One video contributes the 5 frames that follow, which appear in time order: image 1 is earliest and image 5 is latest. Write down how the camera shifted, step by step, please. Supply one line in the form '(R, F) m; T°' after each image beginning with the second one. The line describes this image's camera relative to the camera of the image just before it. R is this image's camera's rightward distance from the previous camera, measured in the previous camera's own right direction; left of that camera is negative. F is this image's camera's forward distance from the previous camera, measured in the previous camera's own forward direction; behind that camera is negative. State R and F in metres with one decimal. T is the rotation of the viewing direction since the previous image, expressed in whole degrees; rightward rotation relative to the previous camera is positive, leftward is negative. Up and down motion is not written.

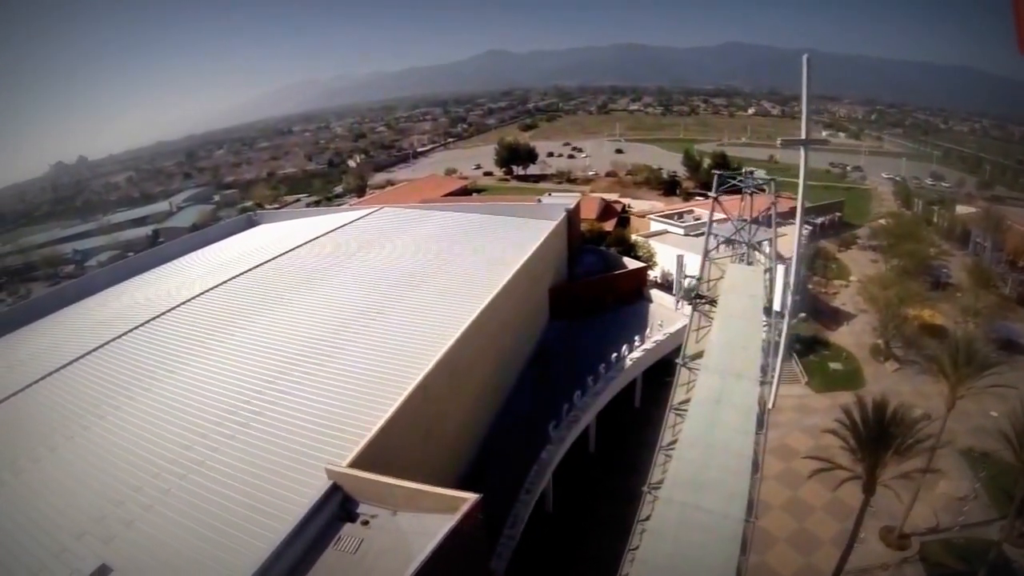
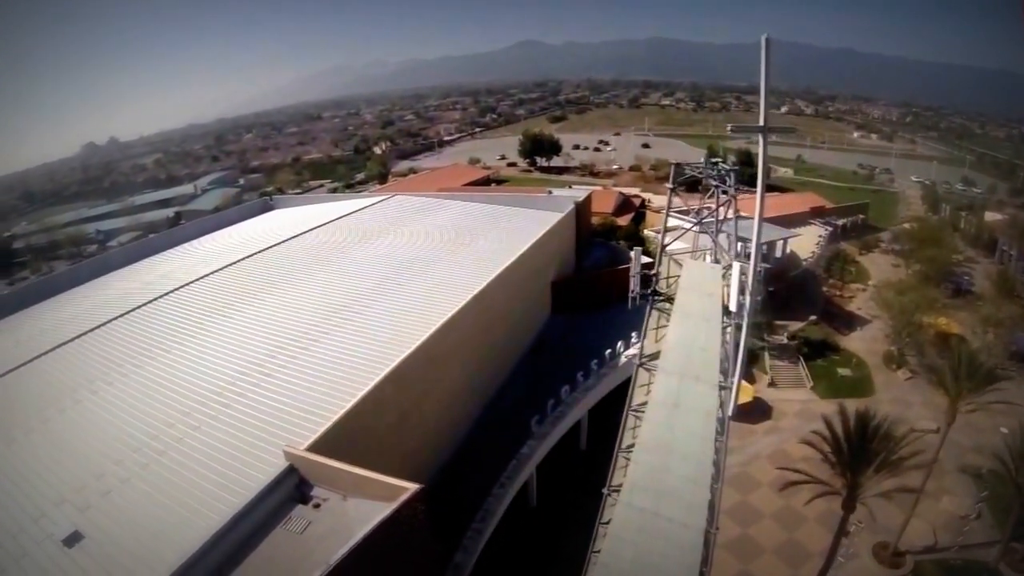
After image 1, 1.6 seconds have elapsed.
(+0.4, +0.3) m; -2°
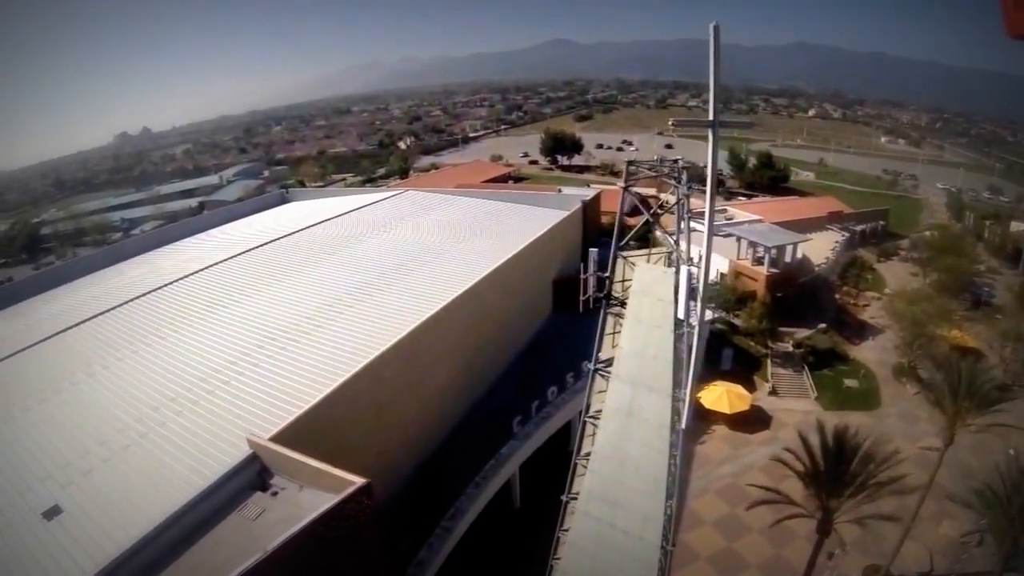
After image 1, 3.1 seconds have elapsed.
(+0.4, +0.3) m; -2°
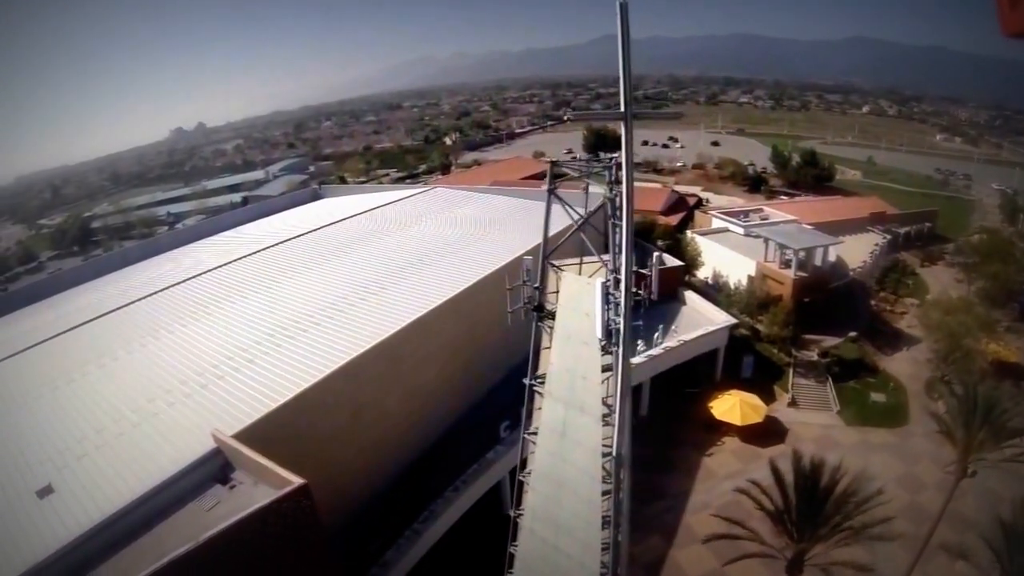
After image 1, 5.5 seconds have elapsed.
(+0.6, +0.3) m; -4°
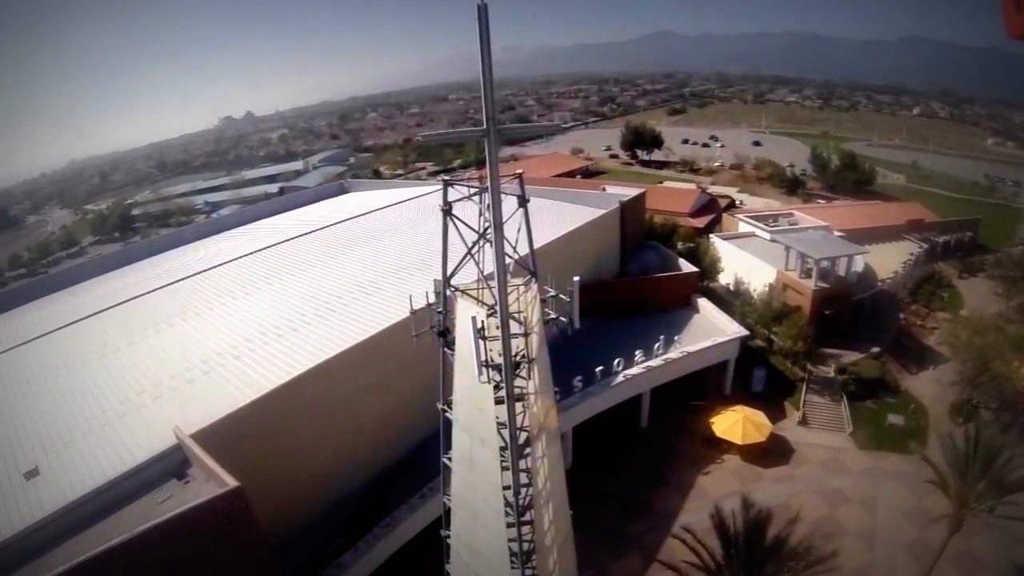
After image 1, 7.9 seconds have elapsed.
(+0.7, +0.4) m; -3°
